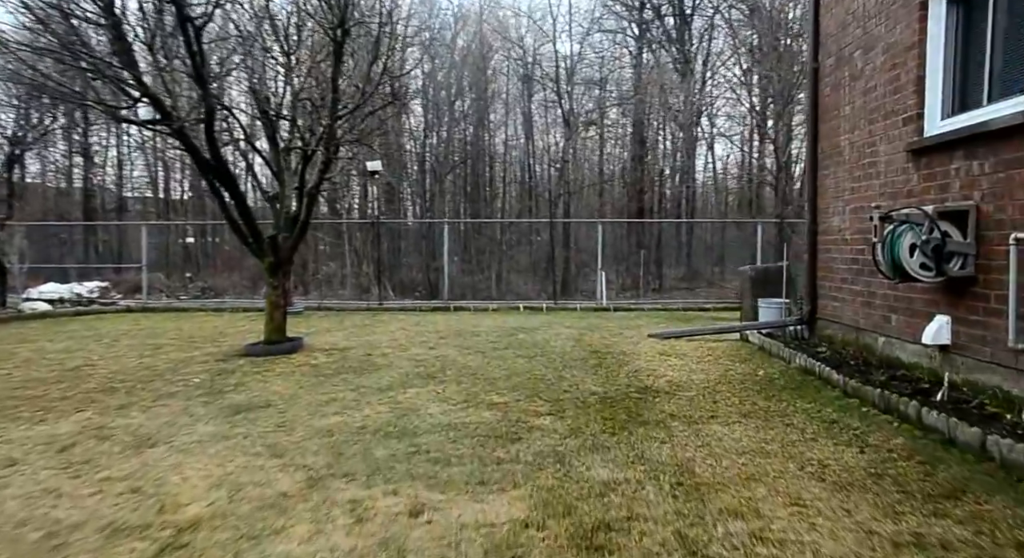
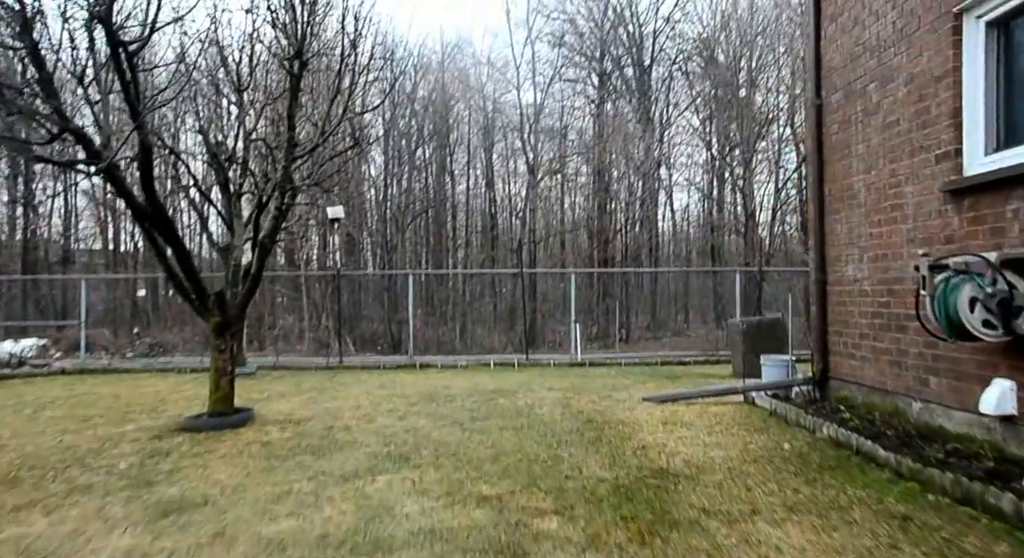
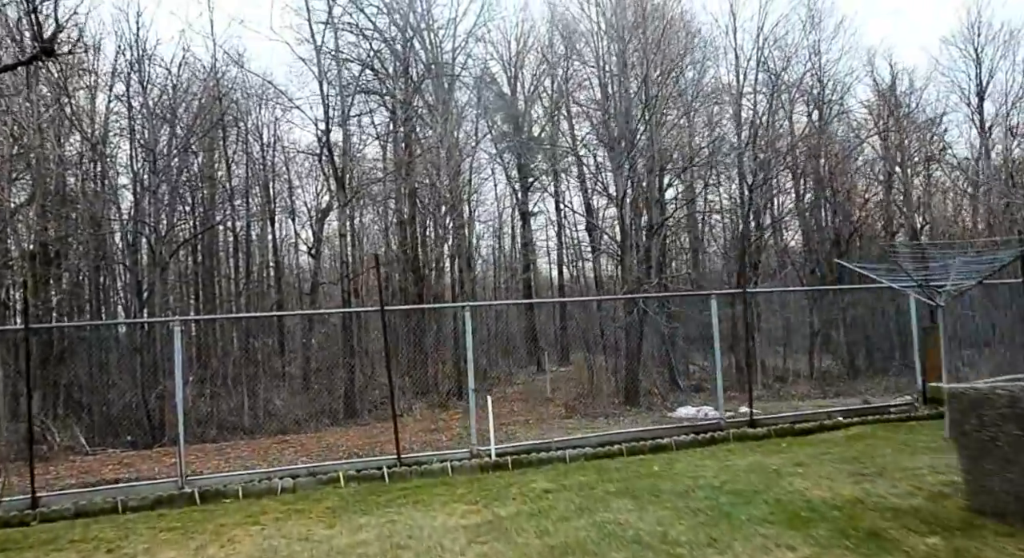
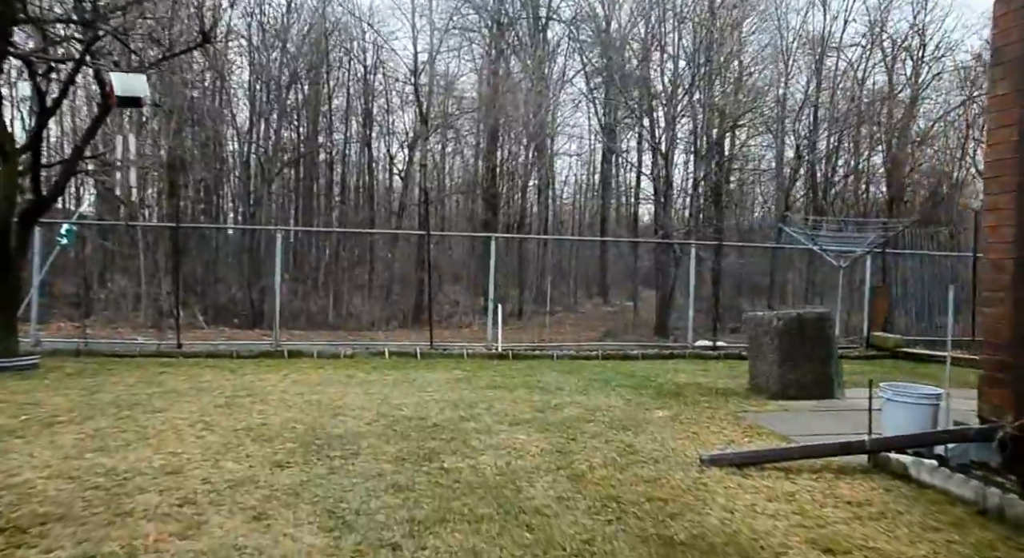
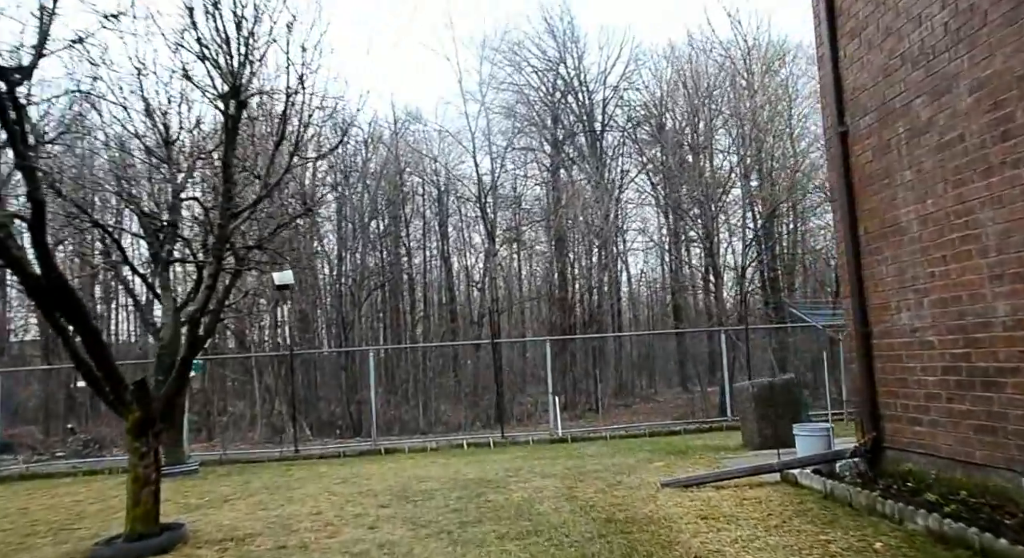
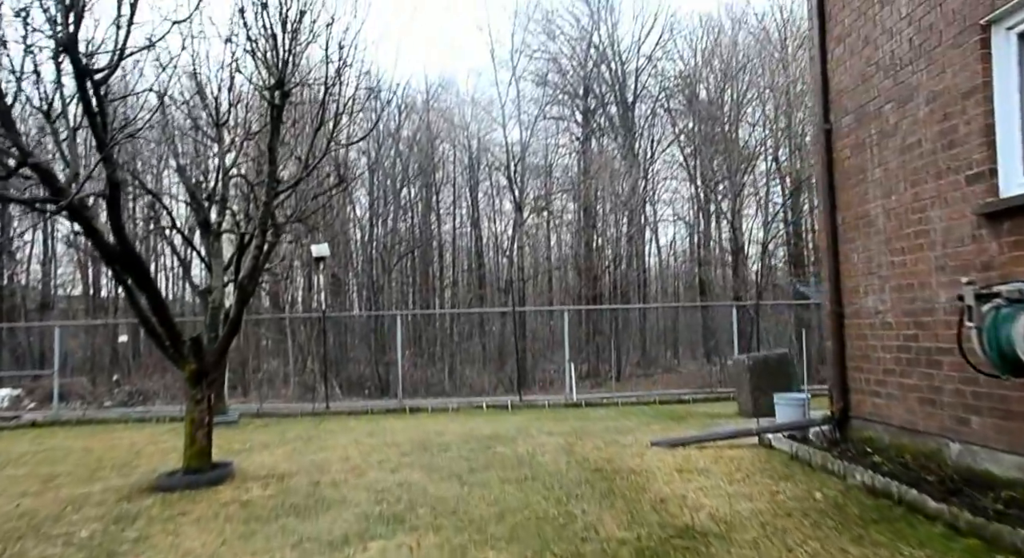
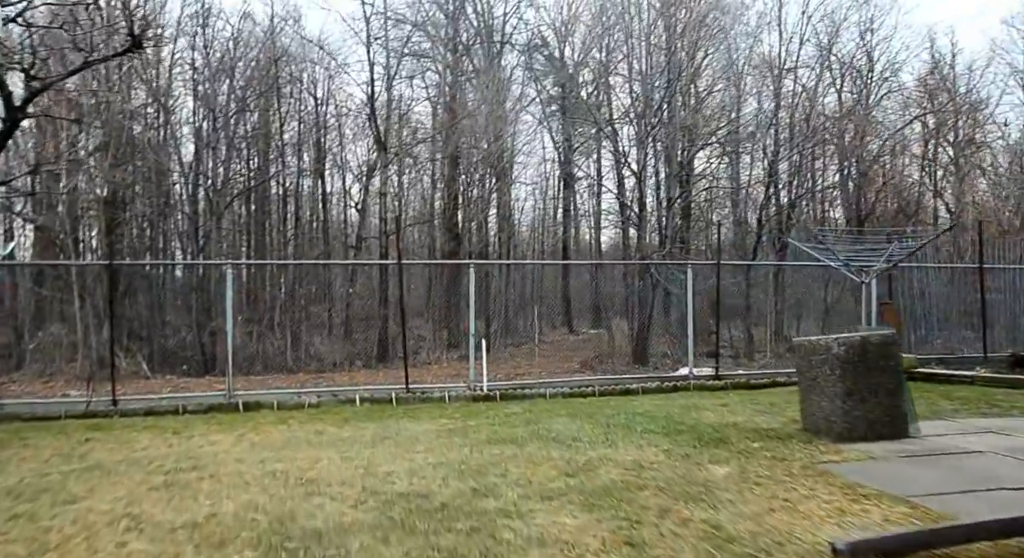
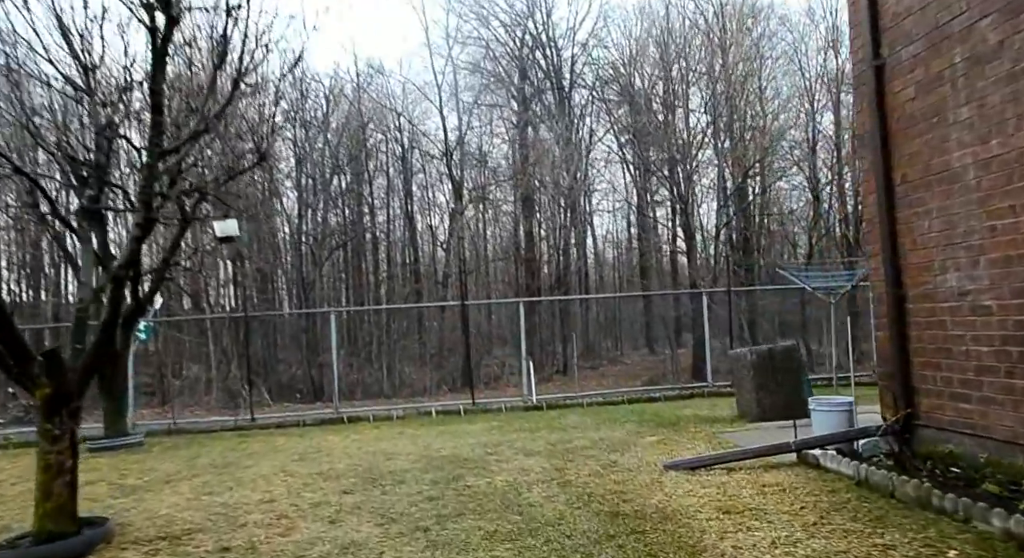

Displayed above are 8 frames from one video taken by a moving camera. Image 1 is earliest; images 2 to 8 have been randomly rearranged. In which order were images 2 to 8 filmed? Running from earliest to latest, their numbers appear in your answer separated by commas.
2, 6, 5, 8, 4, 7, 3
